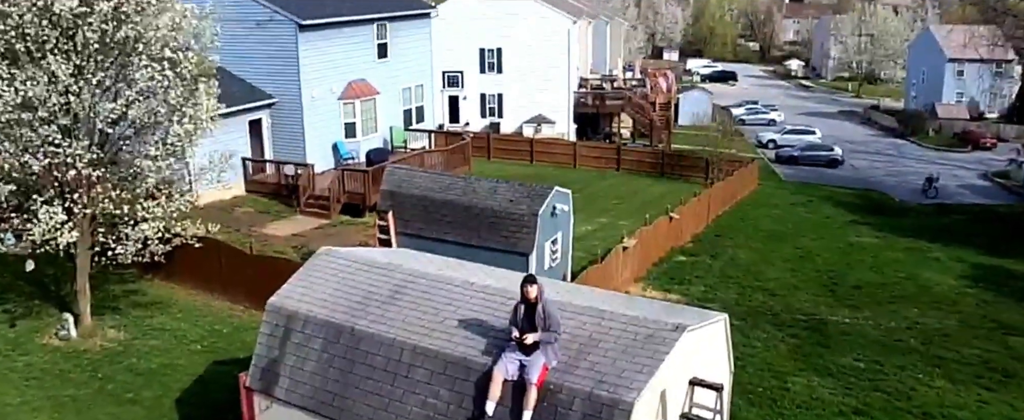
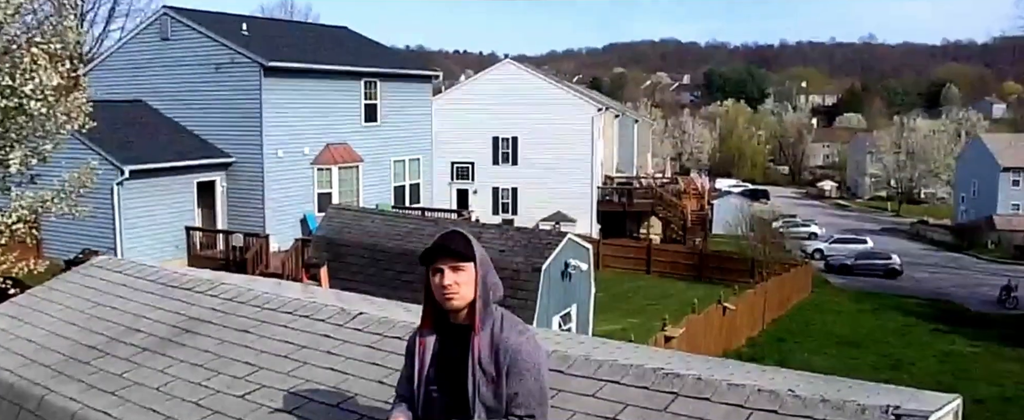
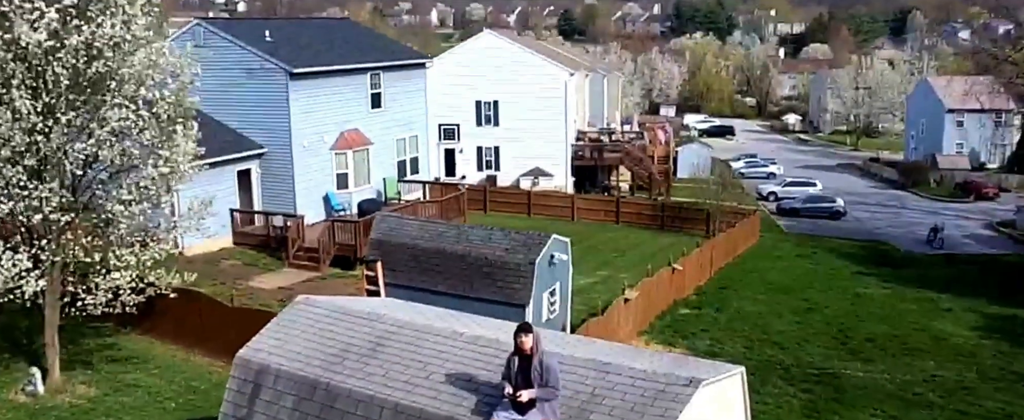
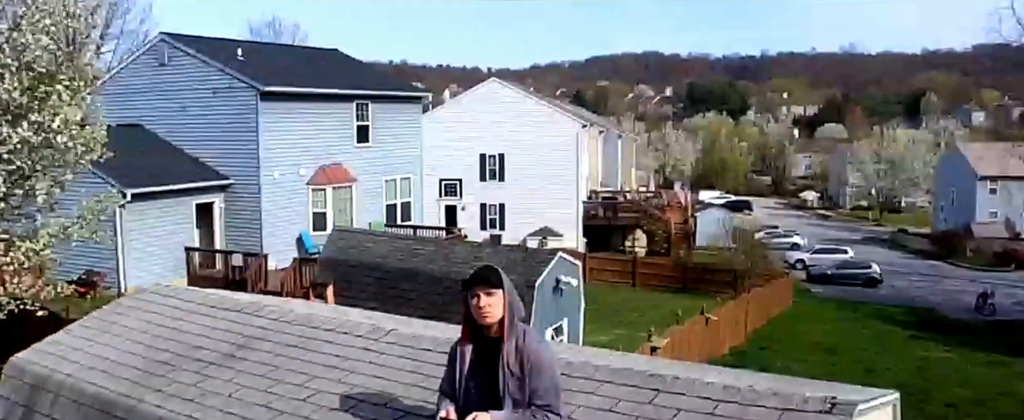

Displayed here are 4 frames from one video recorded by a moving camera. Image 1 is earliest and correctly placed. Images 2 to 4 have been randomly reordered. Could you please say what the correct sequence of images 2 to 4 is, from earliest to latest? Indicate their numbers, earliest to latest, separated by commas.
3, 4, 2
